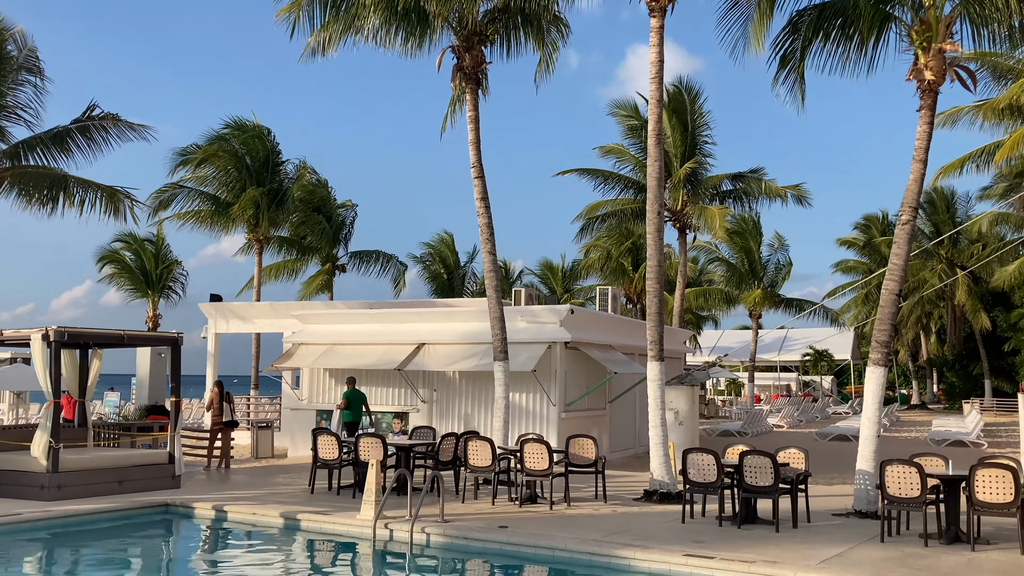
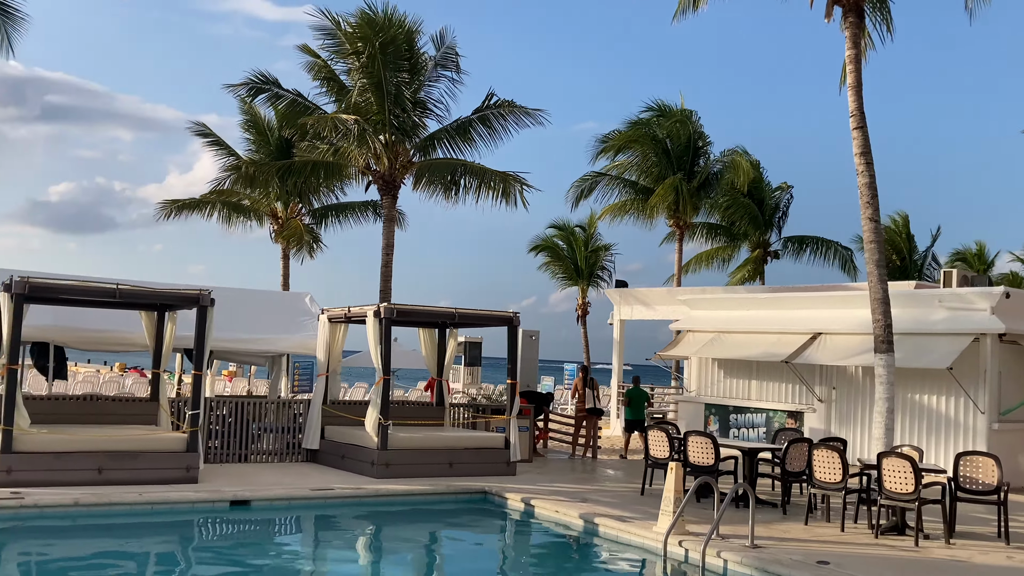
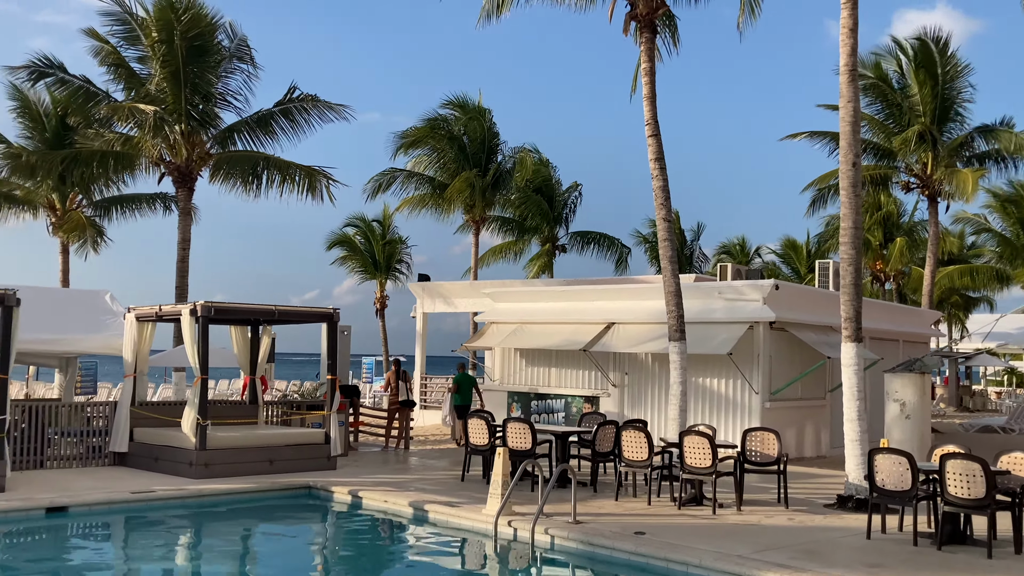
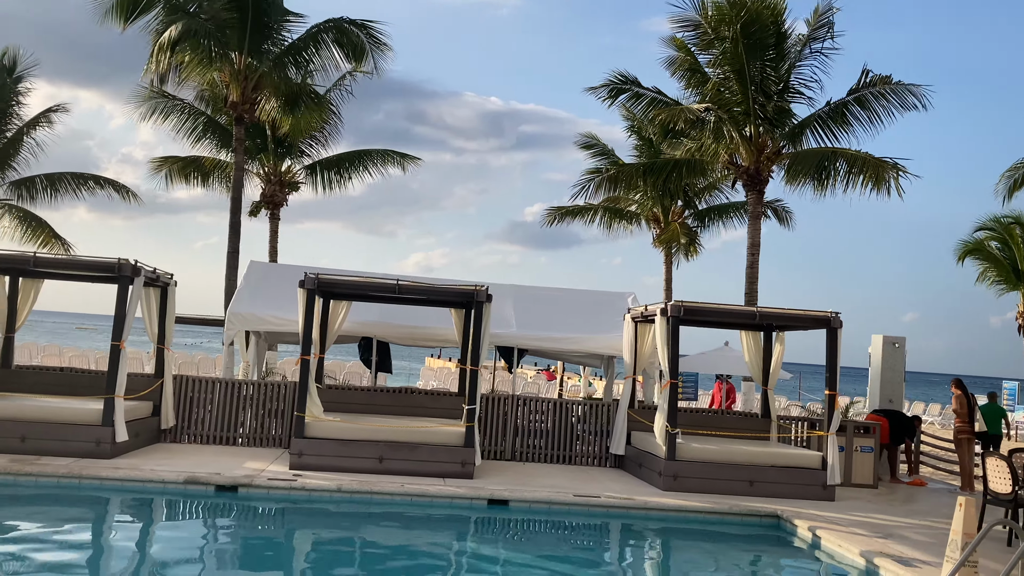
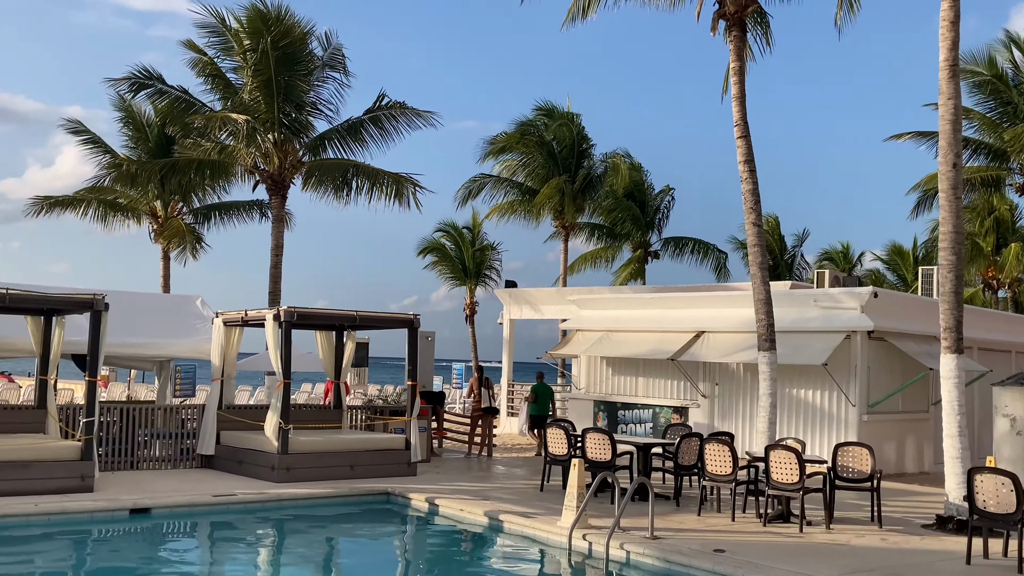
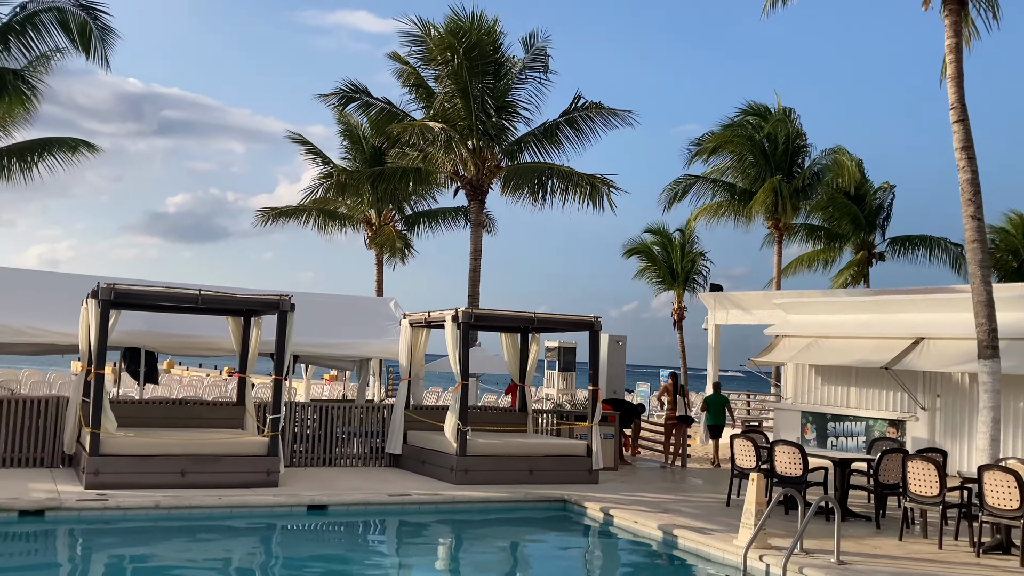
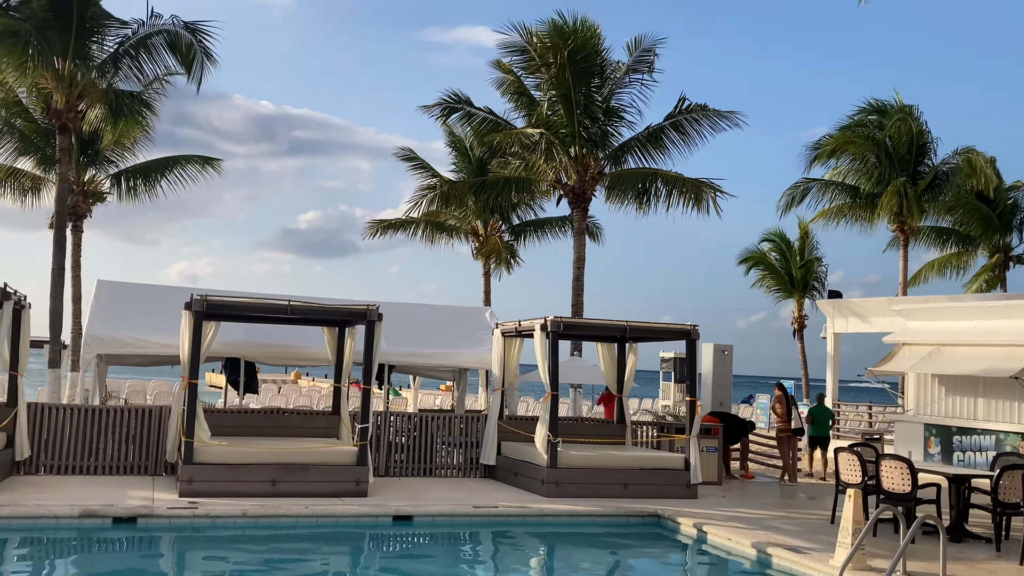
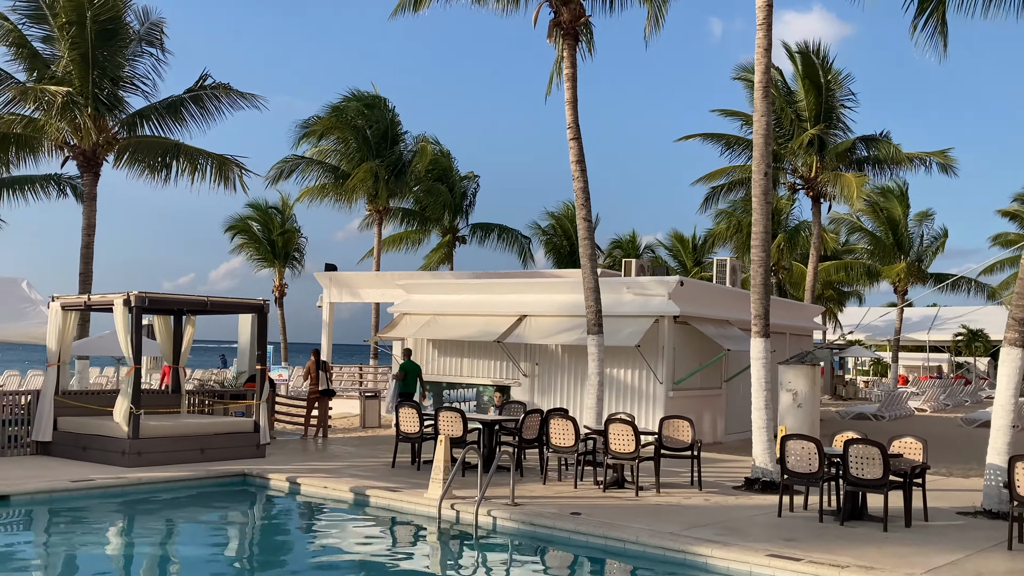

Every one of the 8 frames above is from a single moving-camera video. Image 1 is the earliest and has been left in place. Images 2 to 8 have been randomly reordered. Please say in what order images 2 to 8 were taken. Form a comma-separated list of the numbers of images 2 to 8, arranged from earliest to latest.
8, 3, 5, 2, 6, 7, 4
